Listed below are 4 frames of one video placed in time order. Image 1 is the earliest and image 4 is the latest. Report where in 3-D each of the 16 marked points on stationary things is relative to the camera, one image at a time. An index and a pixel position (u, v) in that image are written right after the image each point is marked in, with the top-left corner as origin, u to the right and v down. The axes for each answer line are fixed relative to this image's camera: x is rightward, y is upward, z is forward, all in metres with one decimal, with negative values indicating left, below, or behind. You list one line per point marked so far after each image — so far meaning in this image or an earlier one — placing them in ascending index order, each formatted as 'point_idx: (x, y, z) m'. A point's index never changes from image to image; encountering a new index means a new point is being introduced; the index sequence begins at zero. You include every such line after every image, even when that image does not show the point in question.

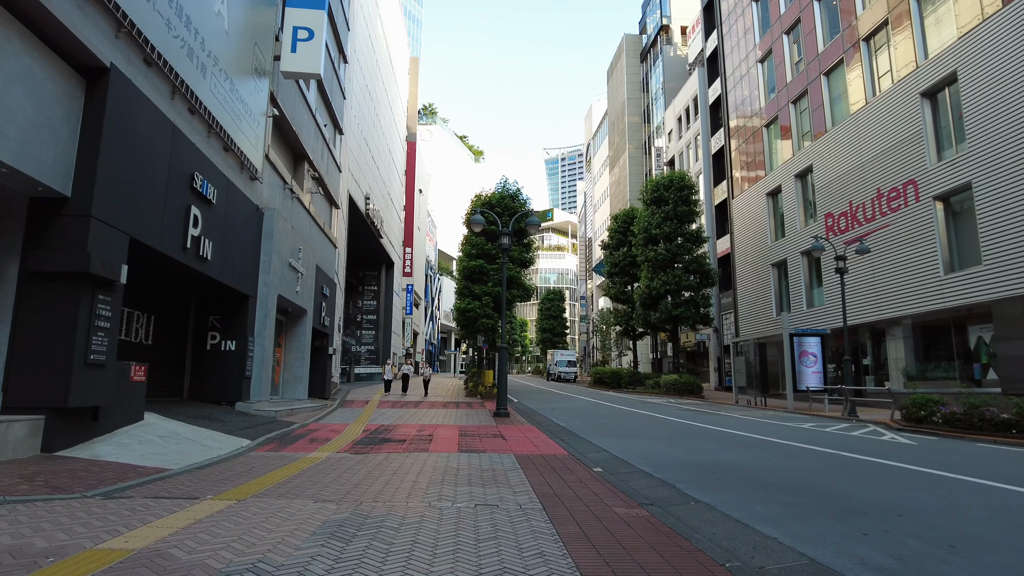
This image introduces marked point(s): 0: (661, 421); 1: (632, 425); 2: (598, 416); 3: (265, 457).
0: (+3.6, -3.2, +15.1) m
1: (+2.7, -3.1, +14.1) m
2: (+2.3, -3.3, +16.4) m
3: (-3.3, -2.3, +8.6) m
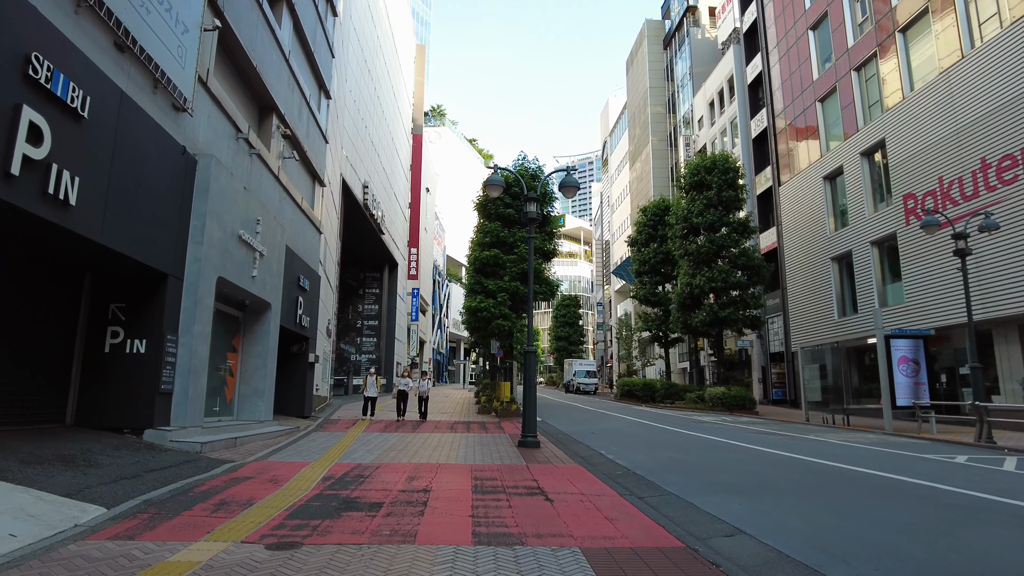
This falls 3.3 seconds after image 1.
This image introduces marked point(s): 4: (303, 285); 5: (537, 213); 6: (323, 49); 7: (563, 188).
0: (+4.1, -2.9, +10.7) m
1: (+3.3, -2.7, +9.7) m
2: (+2.8, -3.0, +12.0) m
3: (-2.9, -1.8, +4.3) m
4: (-5.6, +0.1, +17.1) m
5: (+0.7, +1.9, +17.0) m
6: (-5.9, +7.5, +20.0) m
7: (+1.0, +2.0, +12.6) m
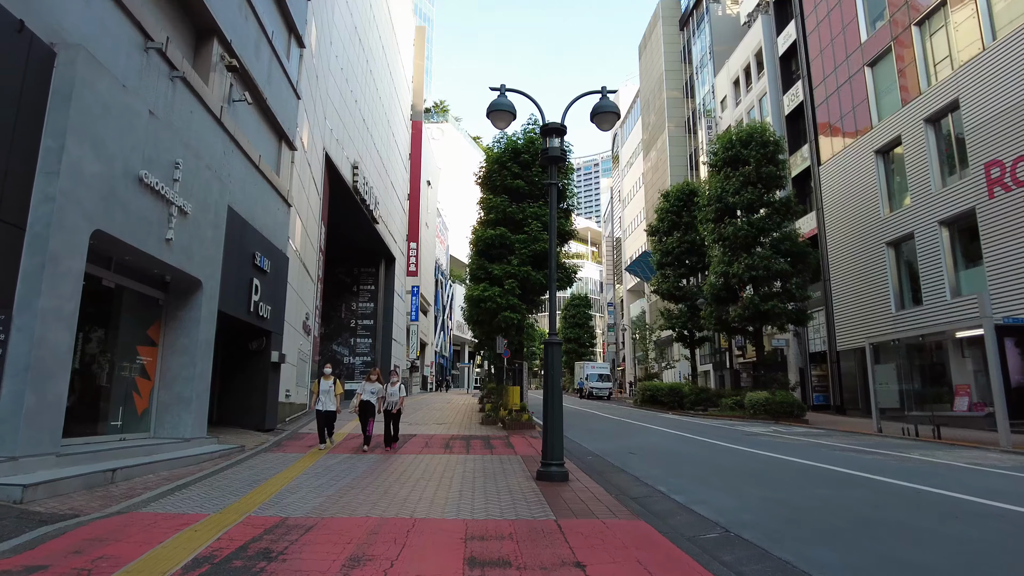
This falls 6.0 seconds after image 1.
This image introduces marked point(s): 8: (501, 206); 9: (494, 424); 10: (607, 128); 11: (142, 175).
0: (+4.3, -2.3, +7.2) m
1: (+3.5, -2.2, +6.2) m
2: (+3.0, -2.5, +8.5) m
3: (-2.7, -1.3, +0.8) m
4: (-5.4, +0.5, +13.6) m
5: (+0.9, +2.3, +13.5) m
6: (-5.7, +7.9, +16.6) m
7: (+1.2, +2.4, +9.1) m
8: (-0.3, +2.3, +18.3) m
9: (-0.5, -3.6, +17.0) m
10: (+1.4, +2.3, +9.2) m
11: (-4.8, +1.5, +8.3) m
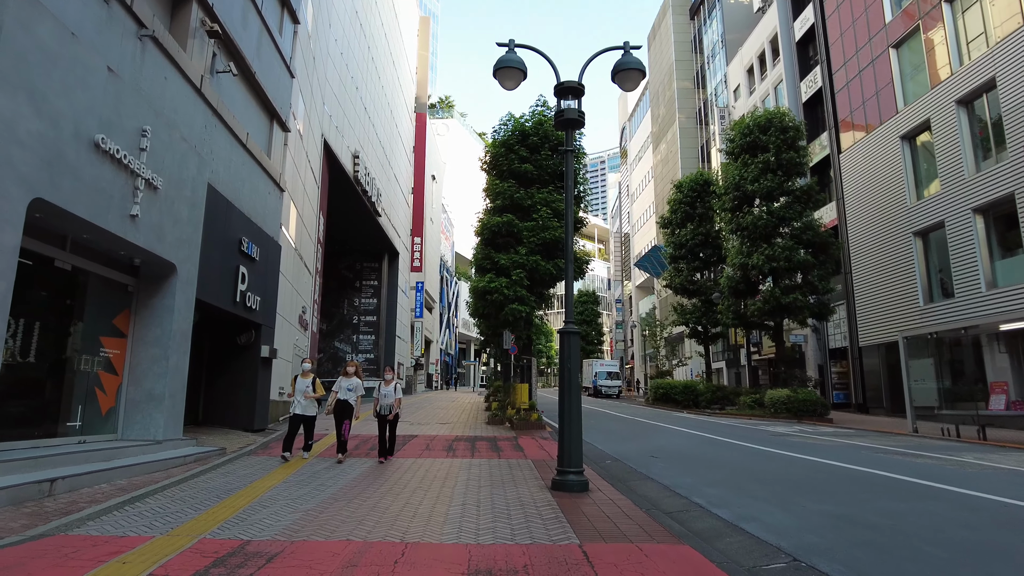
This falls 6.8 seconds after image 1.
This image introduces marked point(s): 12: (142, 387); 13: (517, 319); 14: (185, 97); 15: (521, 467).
0: (+4.5, -2.1, +6.0) m
1: (+3.6, -2.0, +5.1) m
2: (+3.2, -2.3, +7.3) m
3: (-2.7, -1.1, -0.2) m
4: (-5.2, +0.7, +12.5) m
5: (+1.1, +2.5, +12.4) m
6: (-5.5, +8.1, +15.5) m
7: (+1.3, +2.7, +8.0) m
8: (-0.1, +2.6, +17.2) m
9: (-0.3, -3.3, +15.9) m
10: (+1.5, +2.5, +8.1) m
11: (-4.7, +1.7, +7.2) m
12: (-5.2, -1.4, +9.0) m
13: (+0.2, -0.8, +16.6) m
14: (-5.1, +3.0, +10.0) m
15: (+0.1, -2.4, +8.8) m
